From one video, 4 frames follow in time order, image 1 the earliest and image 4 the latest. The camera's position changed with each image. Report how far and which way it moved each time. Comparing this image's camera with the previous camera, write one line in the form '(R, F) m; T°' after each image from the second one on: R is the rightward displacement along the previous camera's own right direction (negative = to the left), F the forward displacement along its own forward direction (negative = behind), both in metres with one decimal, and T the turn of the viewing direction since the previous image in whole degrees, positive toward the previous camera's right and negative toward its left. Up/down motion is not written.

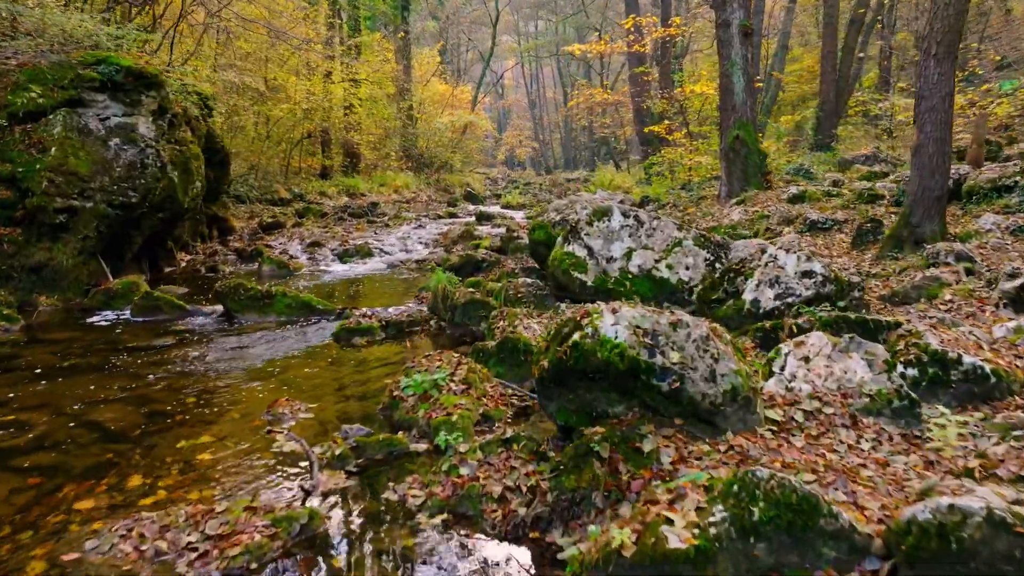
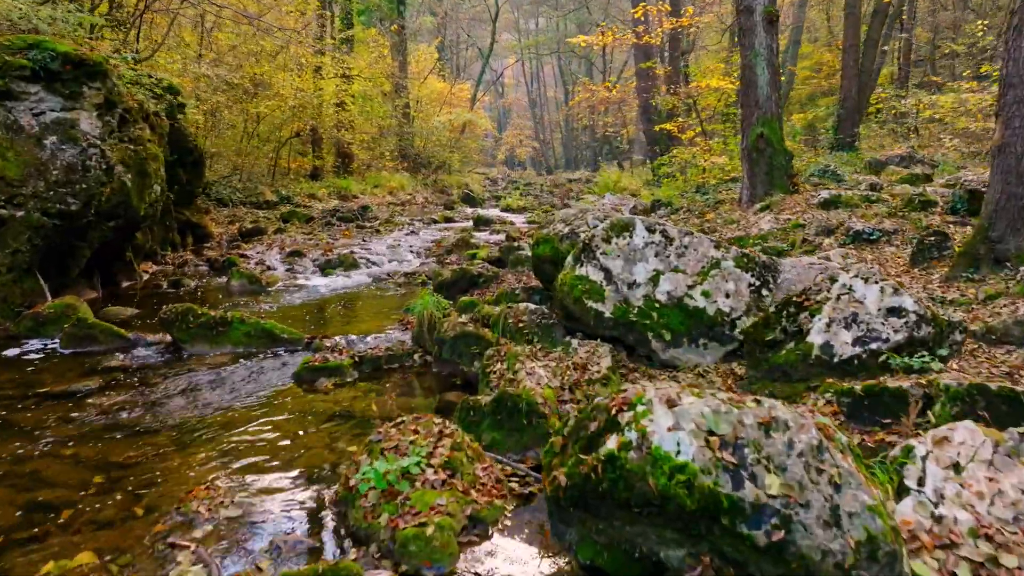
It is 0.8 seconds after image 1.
(0.0, +1.4) m; 0°
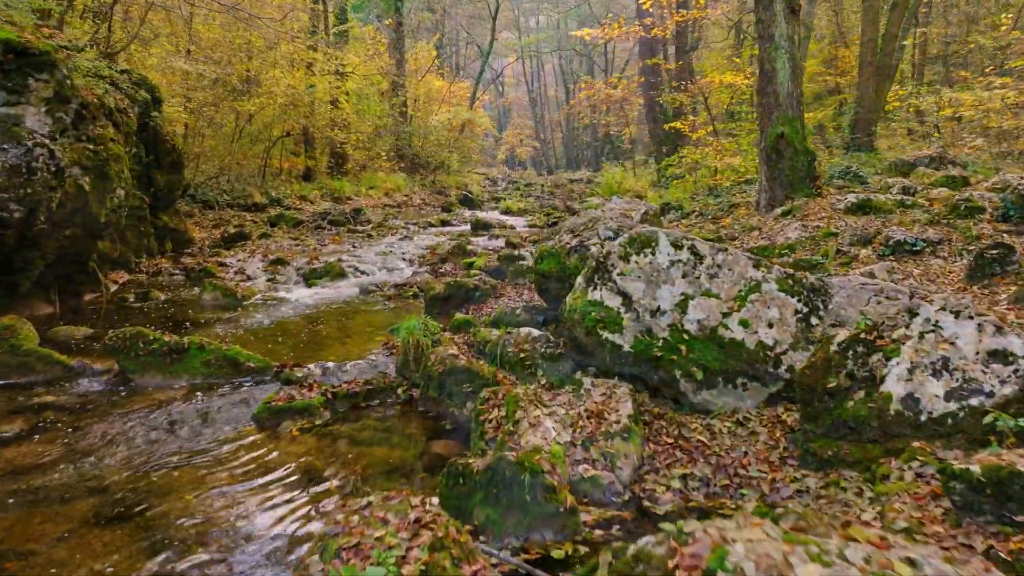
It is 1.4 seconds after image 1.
(0.0, +1.0) m; 0°
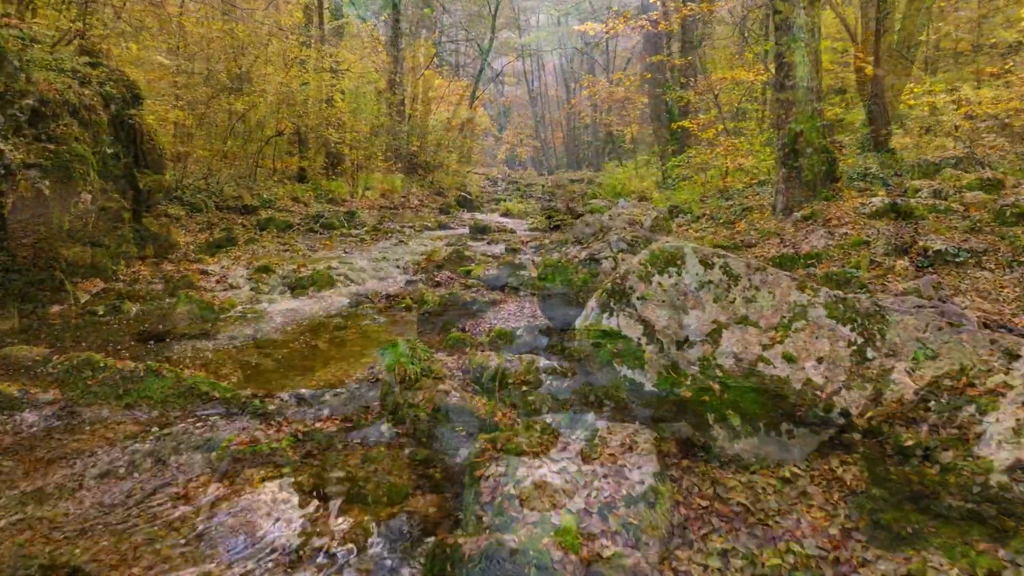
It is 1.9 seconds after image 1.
(0.0, +0.8) m; 0°
